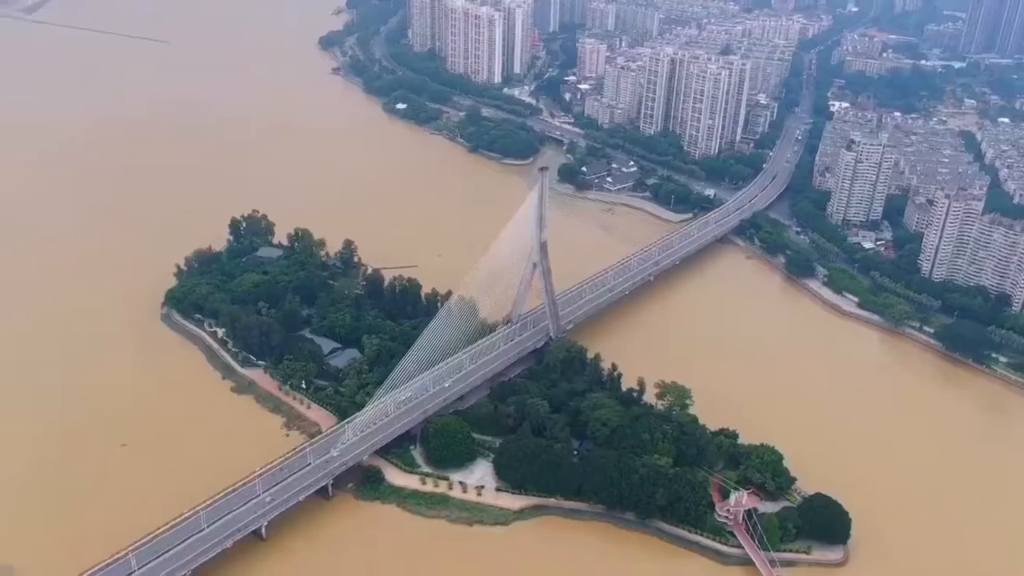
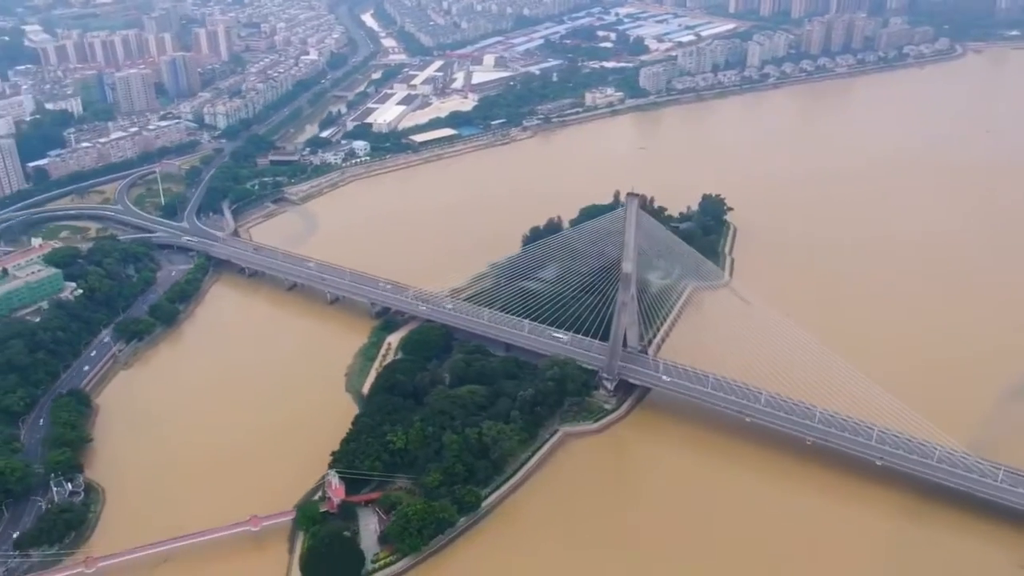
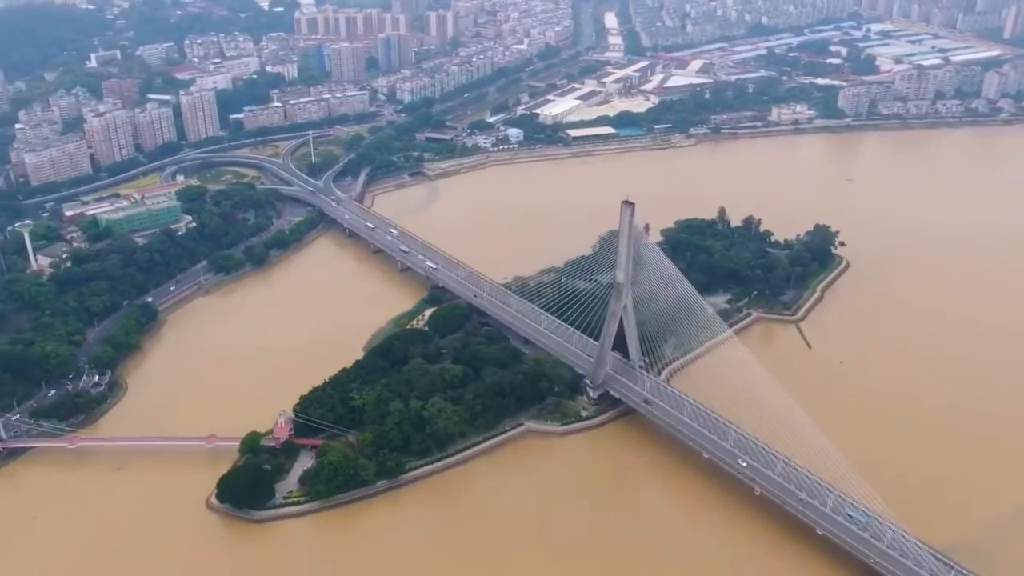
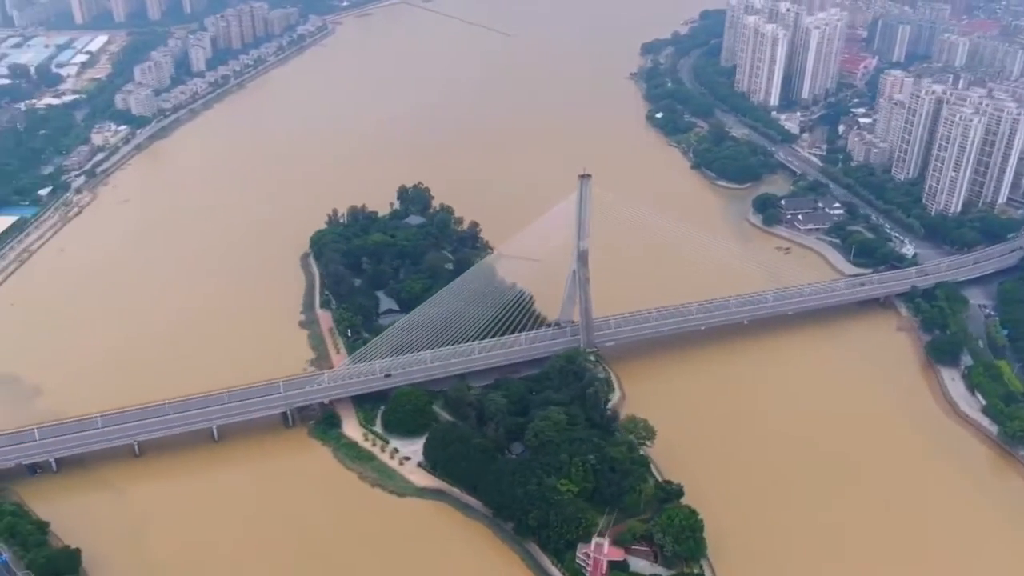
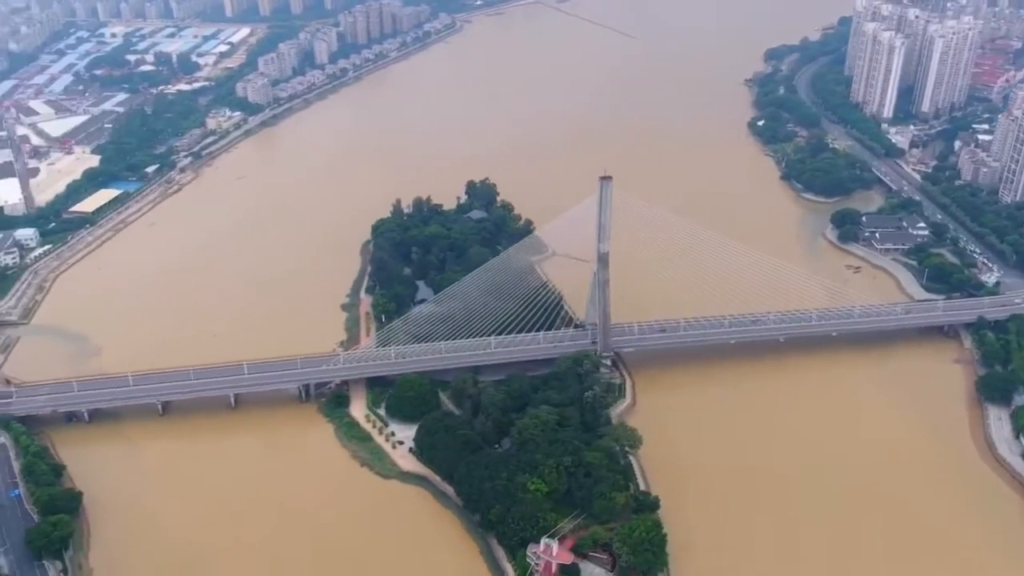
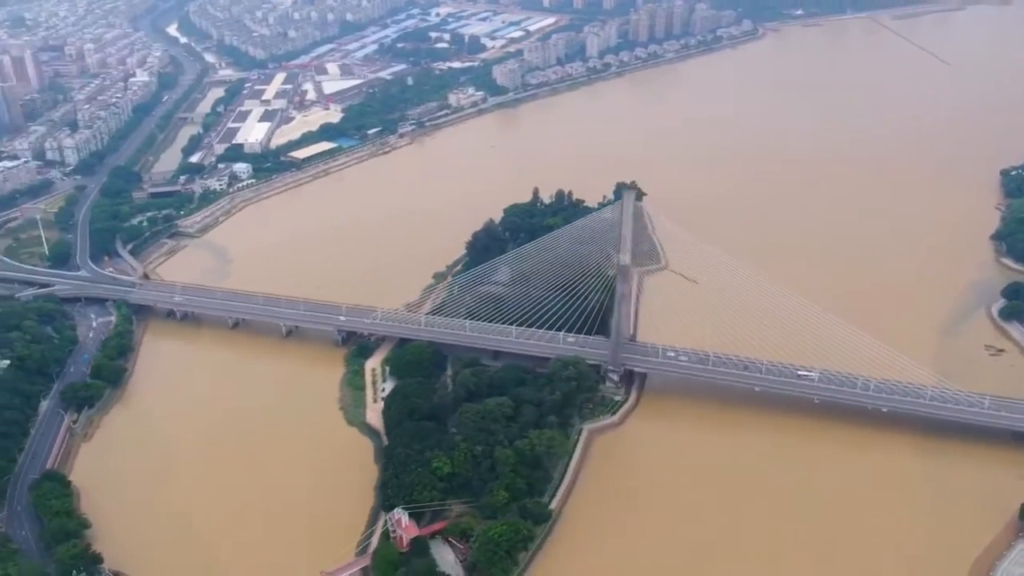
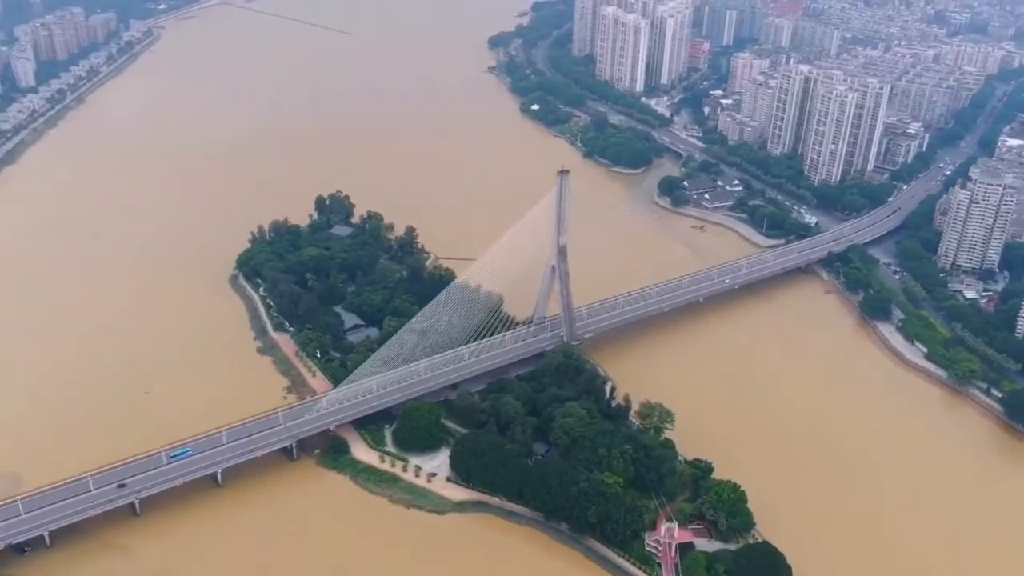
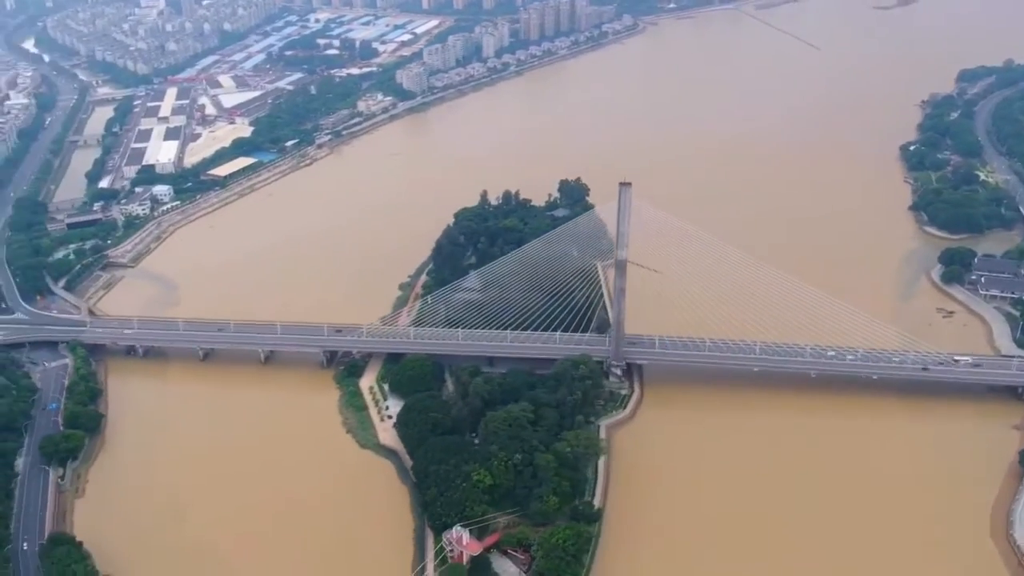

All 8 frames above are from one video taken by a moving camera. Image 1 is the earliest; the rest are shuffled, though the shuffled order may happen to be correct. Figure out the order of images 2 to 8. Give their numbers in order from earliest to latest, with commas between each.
7, 4, 5, 8, 6, 2, 3
